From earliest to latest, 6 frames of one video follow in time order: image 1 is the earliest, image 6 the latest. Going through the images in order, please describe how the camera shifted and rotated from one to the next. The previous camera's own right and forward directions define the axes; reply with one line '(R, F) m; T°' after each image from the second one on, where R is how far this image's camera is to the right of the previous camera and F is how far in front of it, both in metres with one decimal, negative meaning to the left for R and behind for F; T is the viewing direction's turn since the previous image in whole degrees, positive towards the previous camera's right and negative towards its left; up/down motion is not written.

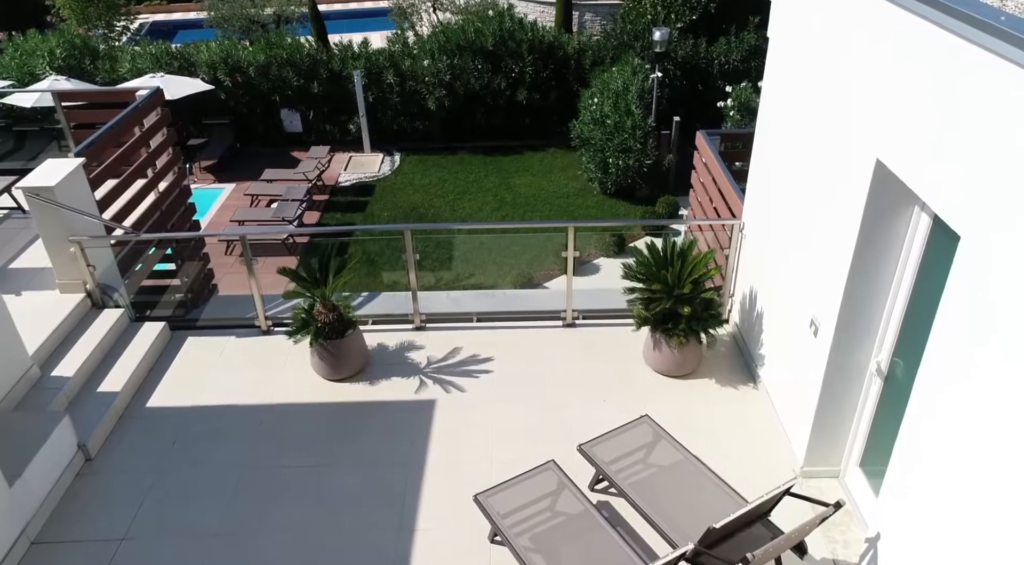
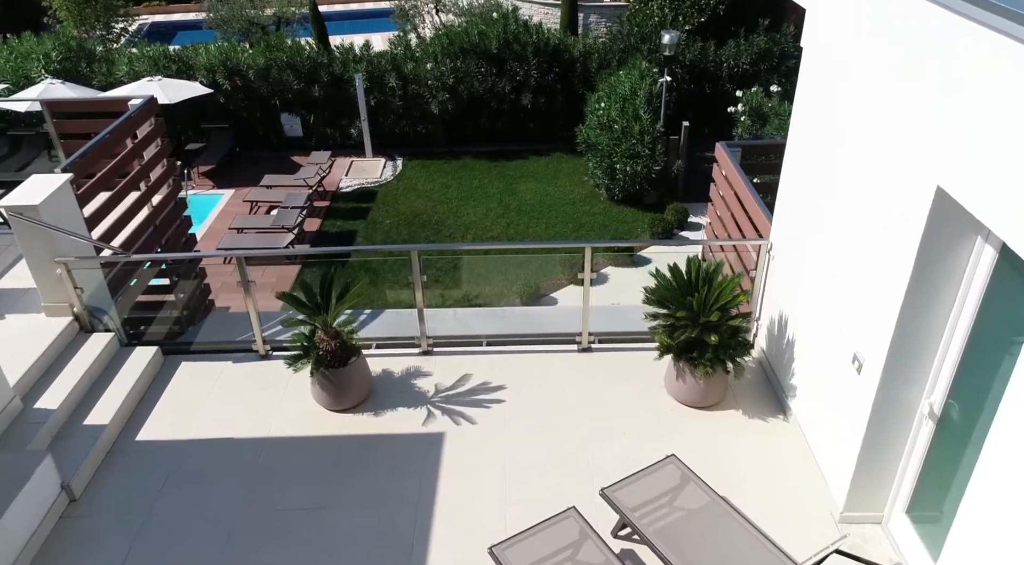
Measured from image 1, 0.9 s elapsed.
(-0.1, +0.3) m; 0°
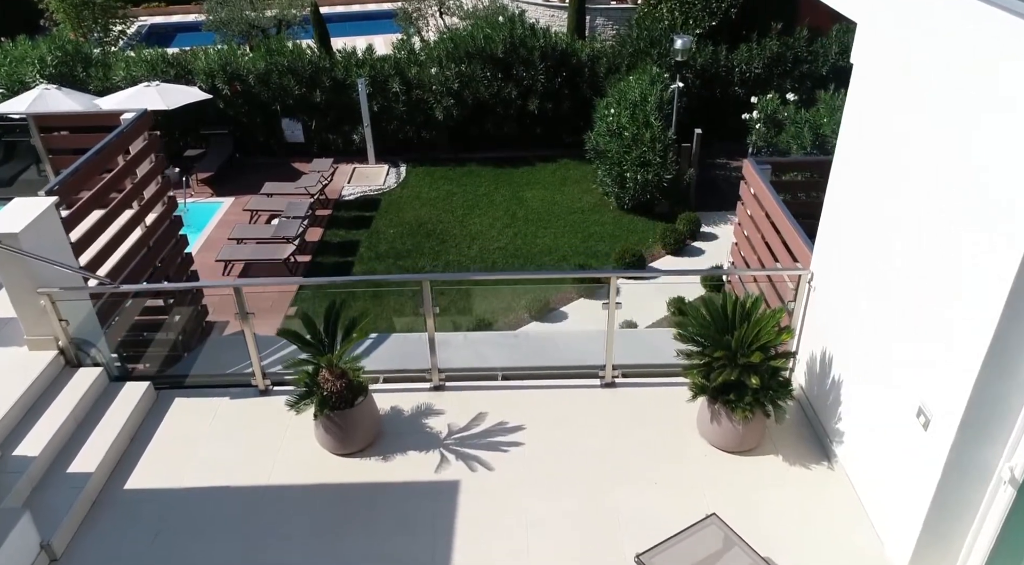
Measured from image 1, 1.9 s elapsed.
(-0.1, +0.4) m; 0°
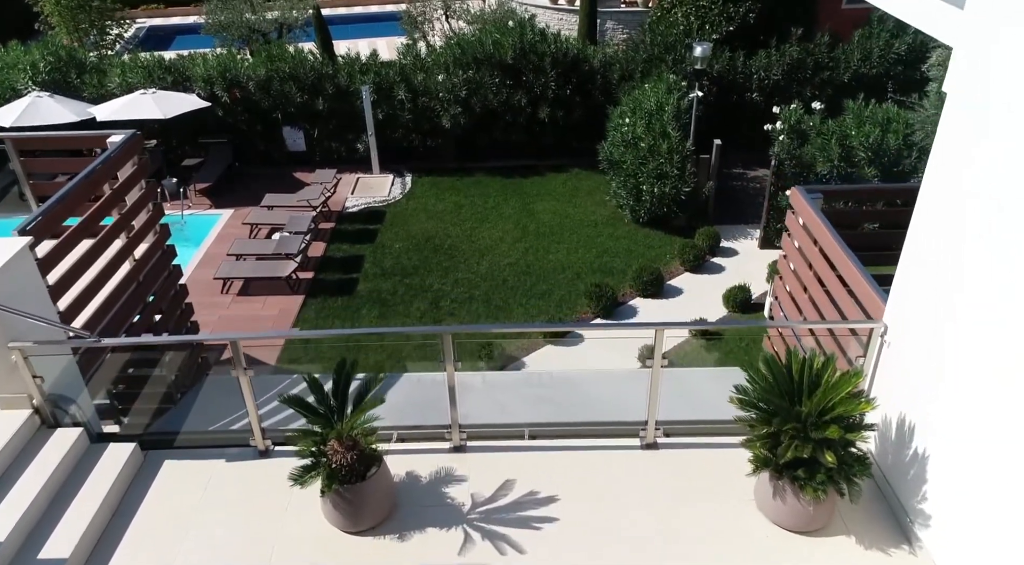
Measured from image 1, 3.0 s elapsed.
(-0.2, +0.6) m; 0°
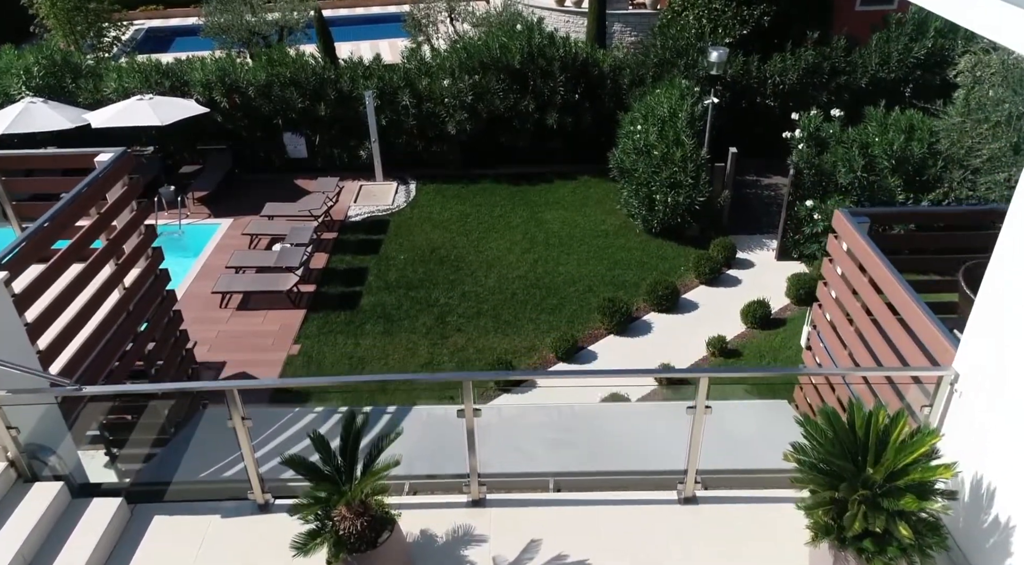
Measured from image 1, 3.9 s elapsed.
(-0.1, +0.4) m; 0°
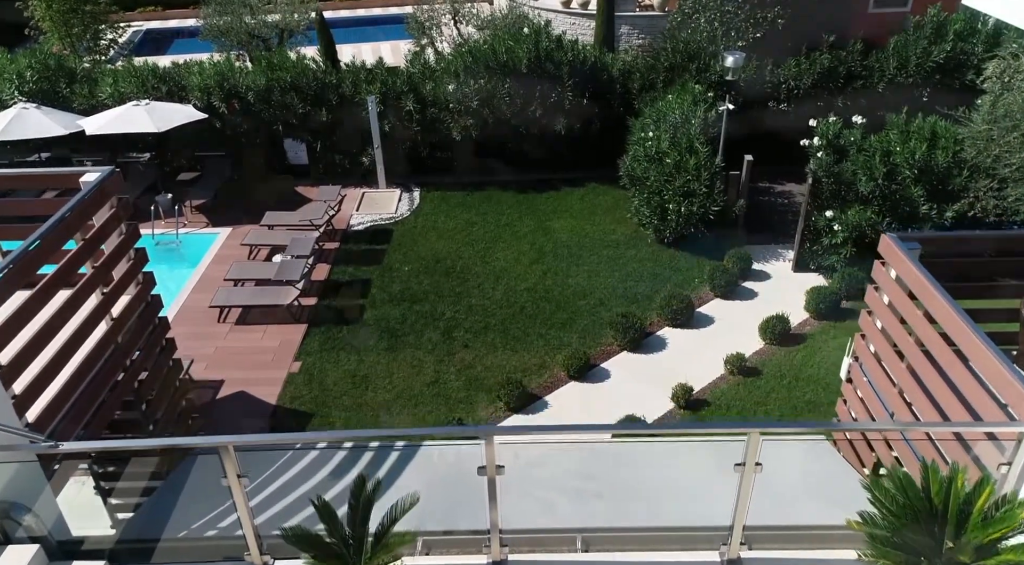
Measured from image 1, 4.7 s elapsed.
(-0.1, +0.4) m; 0°
